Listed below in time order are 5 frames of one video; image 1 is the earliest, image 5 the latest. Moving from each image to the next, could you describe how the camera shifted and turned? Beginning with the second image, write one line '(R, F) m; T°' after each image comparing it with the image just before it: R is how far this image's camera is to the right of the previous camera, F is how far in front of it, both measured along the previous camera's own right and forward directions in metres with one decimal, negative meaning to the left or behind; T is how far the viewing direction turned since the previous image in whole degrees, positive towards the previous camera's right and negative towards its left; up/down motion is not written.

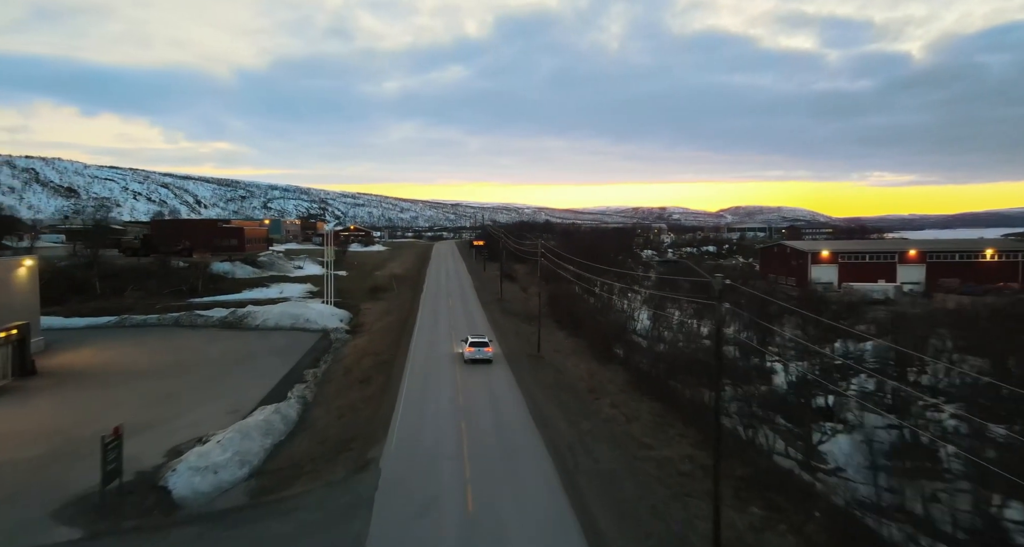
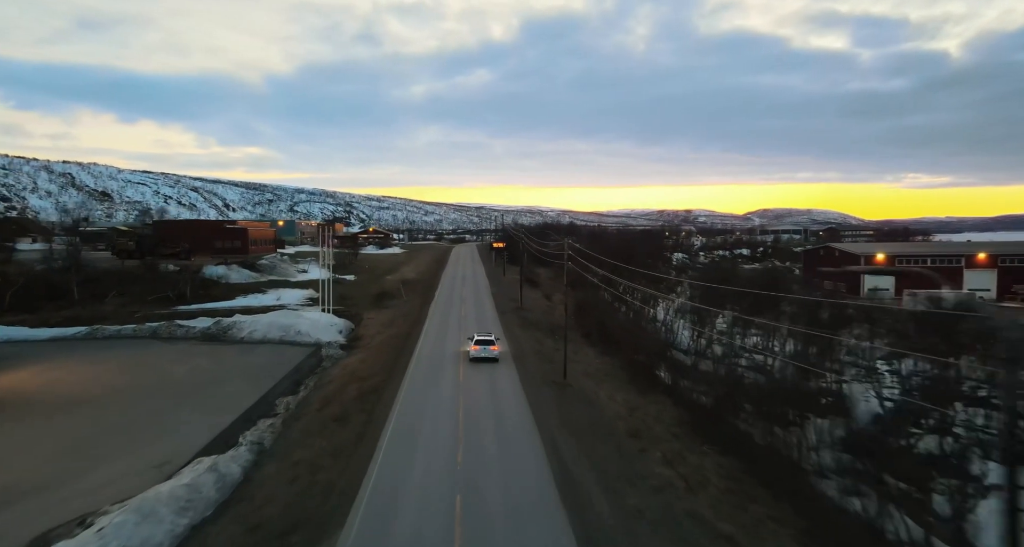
(+0.1, +4.3) m; -3°
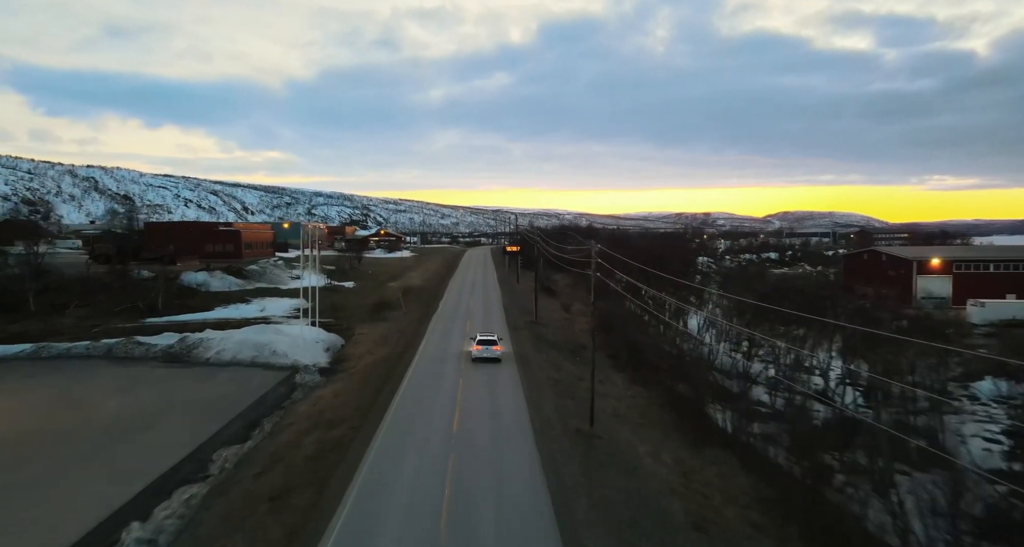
(+0.1, +4.4) m; -2°
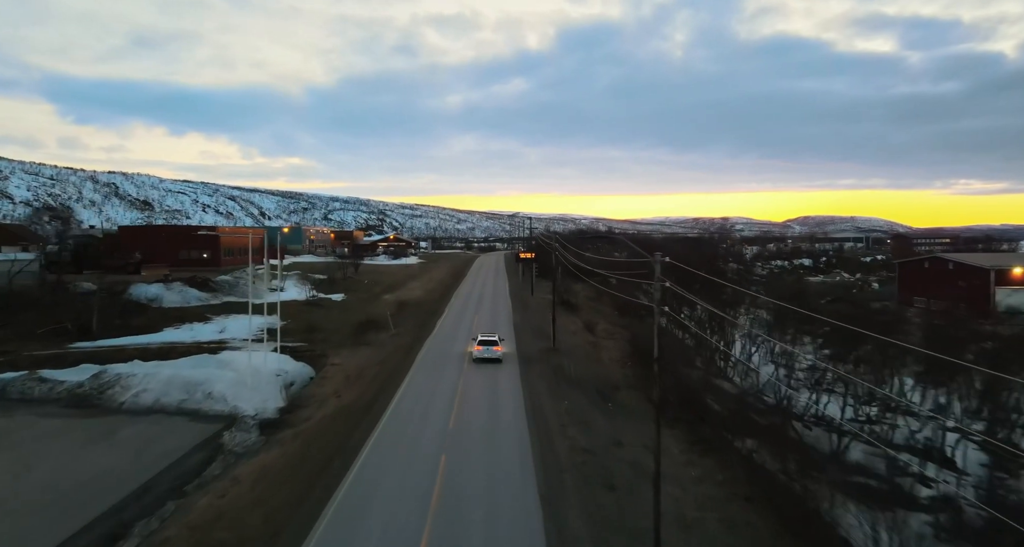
(+0.2, +5.8) m; -2°
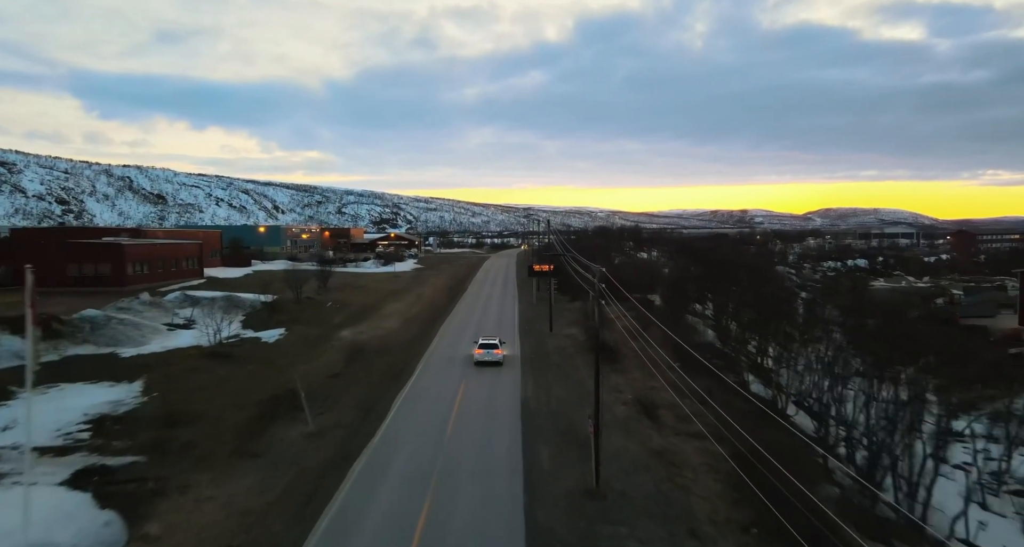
(+0.3, +11.3) m; -2°
